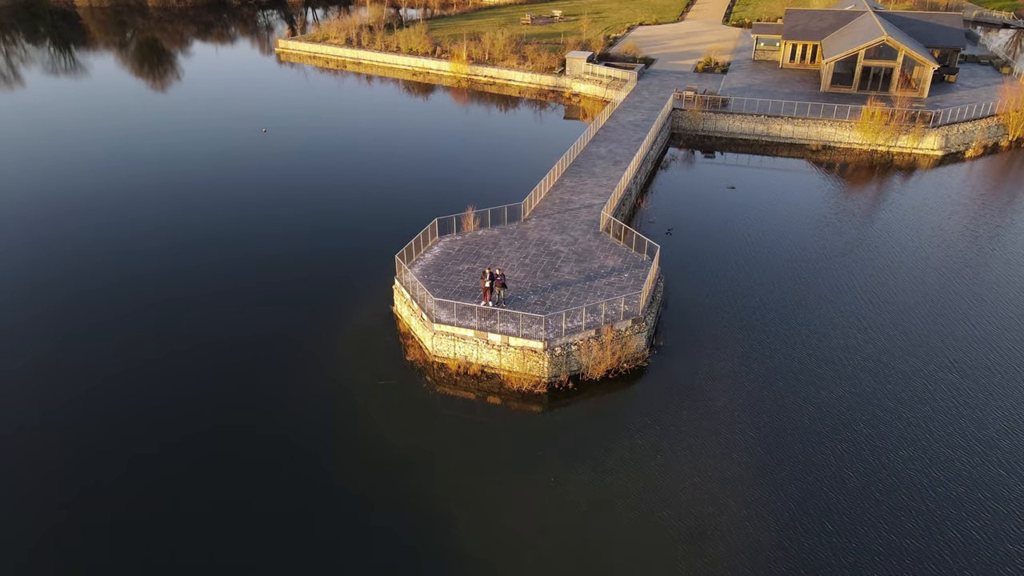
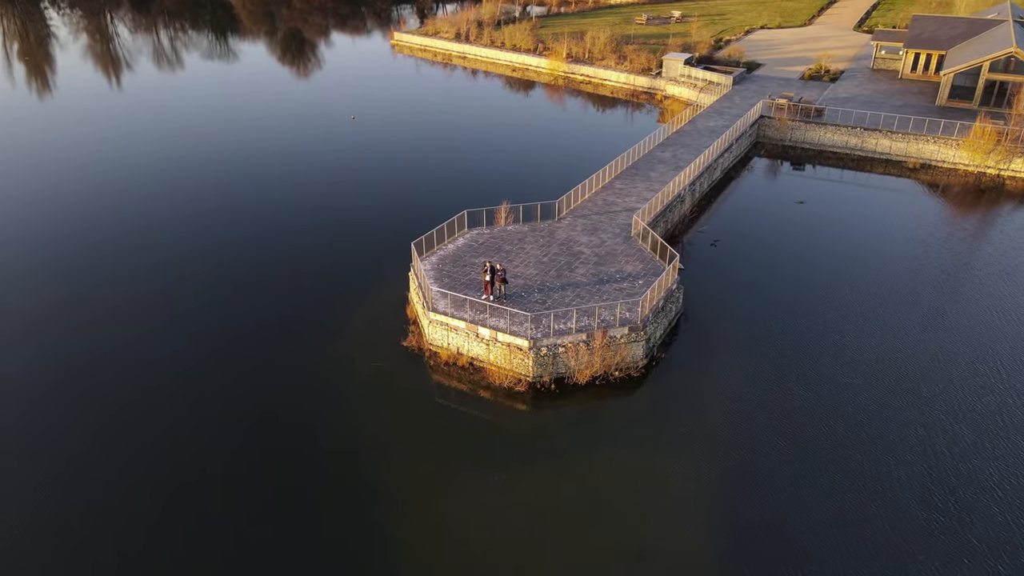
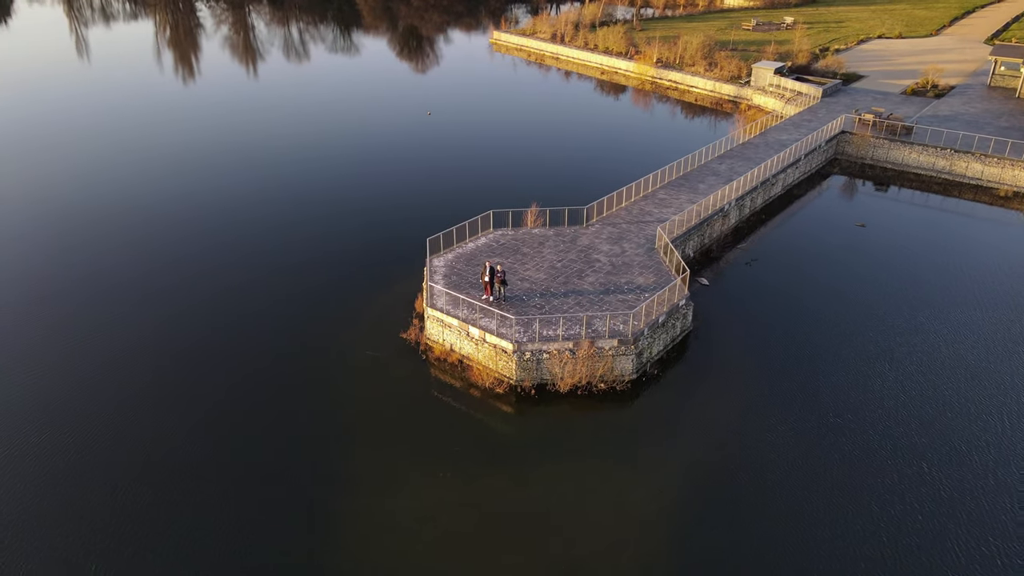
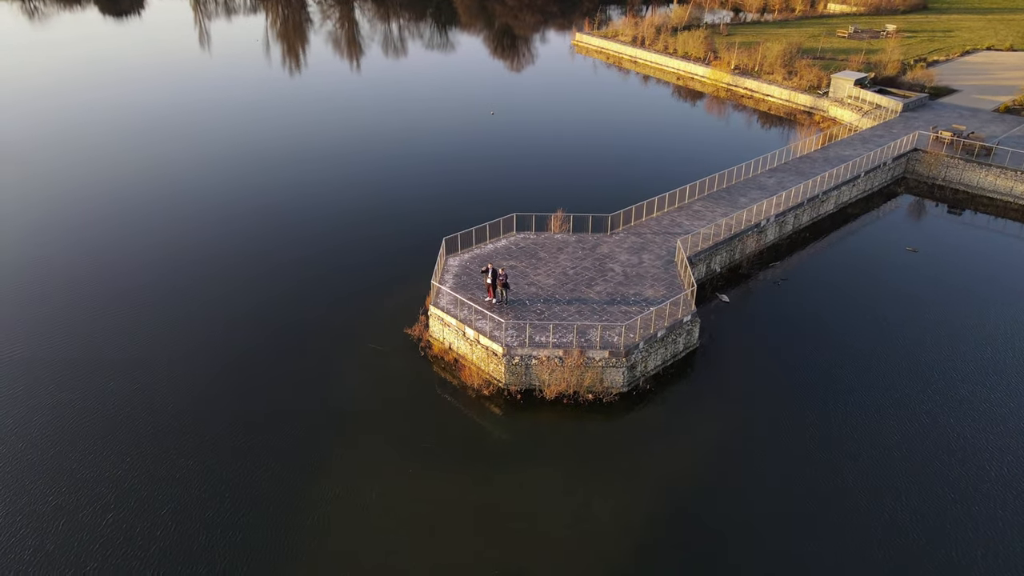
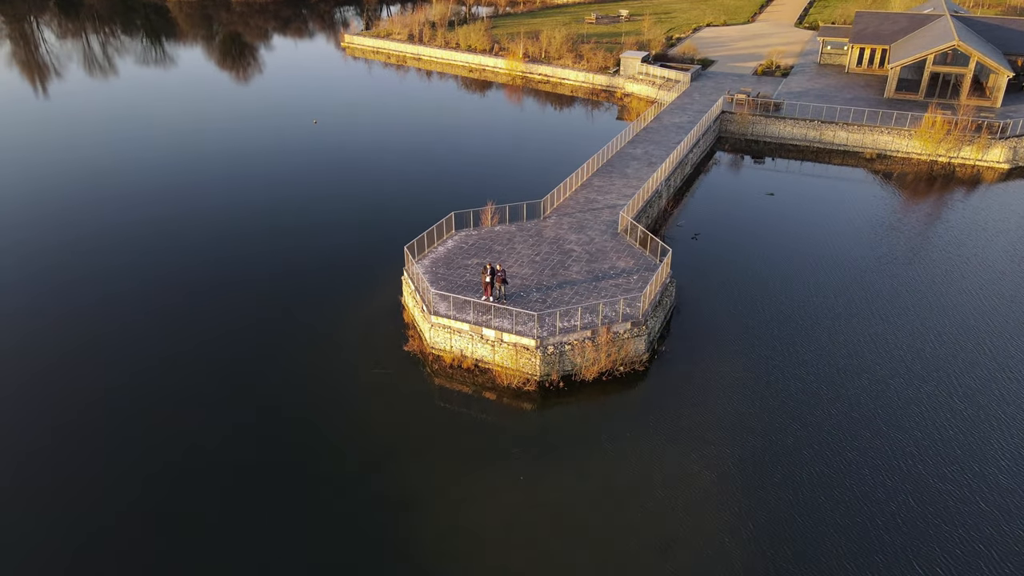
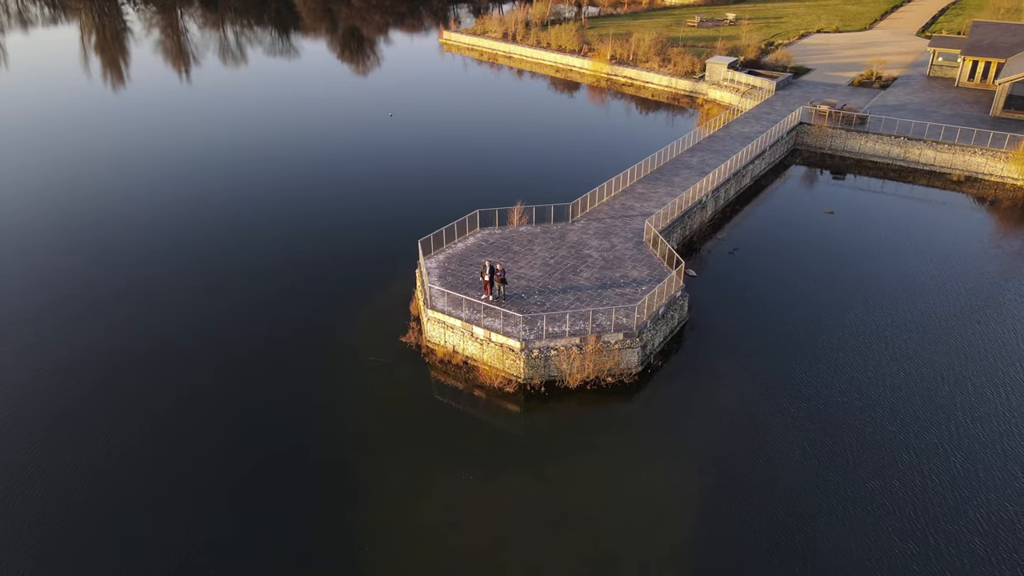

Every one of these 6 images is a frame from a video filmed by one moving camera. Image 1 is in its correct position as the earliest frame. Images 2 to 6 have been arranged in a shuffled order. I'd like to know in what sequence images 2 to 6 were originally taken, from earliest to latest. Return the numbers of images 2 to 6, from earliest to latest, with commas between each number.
5, 2, 6, 3, 4
